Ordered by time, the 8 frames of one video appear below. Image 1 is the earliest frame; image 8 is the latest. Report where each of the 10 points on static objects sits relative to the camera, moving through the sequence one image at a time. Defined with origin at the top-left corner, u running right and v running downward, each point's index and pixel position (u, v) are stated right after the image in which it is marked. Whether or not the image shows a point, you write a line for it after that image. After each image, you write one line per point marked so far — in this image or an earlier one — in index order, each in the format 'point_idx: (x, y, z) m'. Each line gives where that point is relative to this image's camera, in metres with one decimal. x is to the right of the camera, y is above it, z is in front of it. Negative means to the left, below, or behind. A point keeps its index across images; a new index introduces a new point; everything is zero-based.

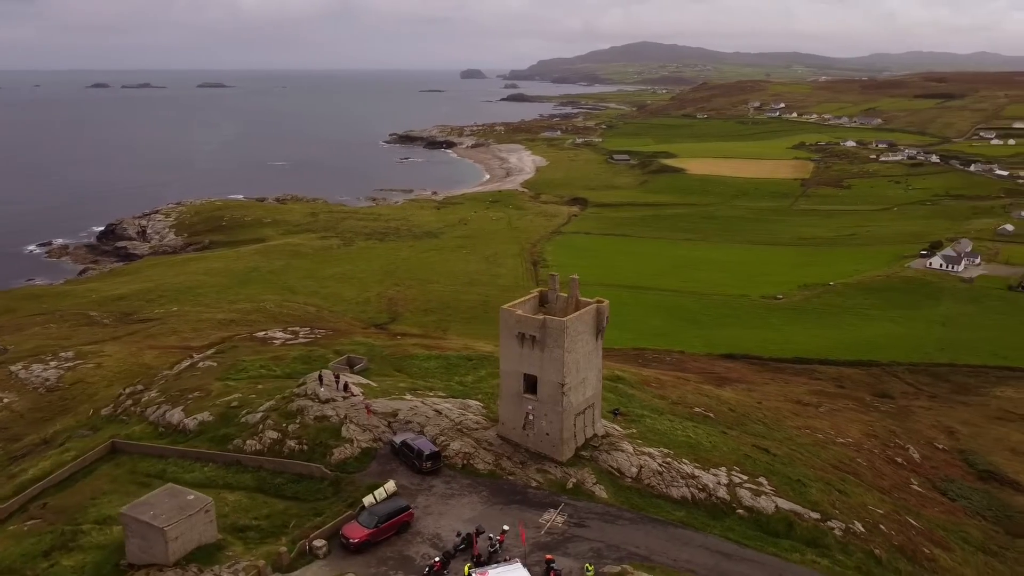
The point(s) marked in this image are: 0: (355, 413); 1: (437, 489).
0: (-3.4, -2.7, +17.5) m
1: (-1.4, -3.8, +15.0) m
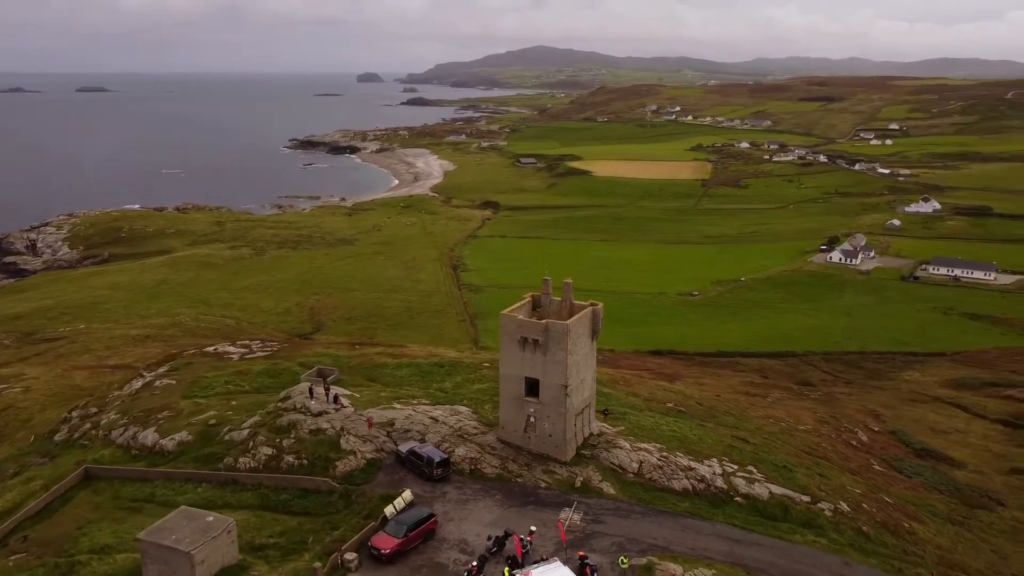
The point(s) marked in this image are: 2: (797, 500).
0: (-3.5, -3.0, +17.4) m
1: (-1.1, -3.9, +15.2) m
2: (+5.9, -4.3, +16.3) m
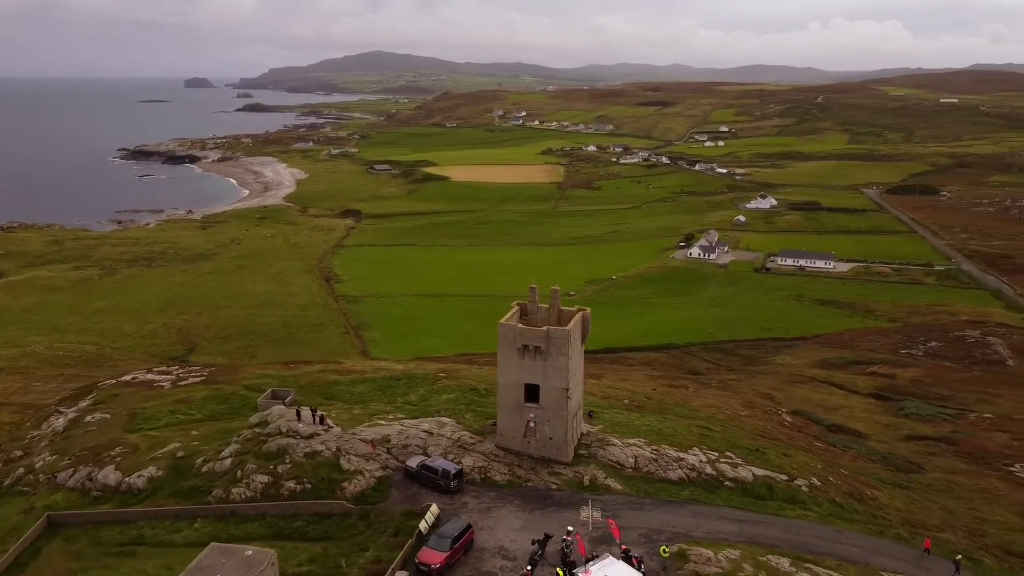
0: (-3.5, -3.3, +17.1) m
1: (-0.8, -4.1, +15.3) m
2: (+5.9, -4.2, +17.7) m
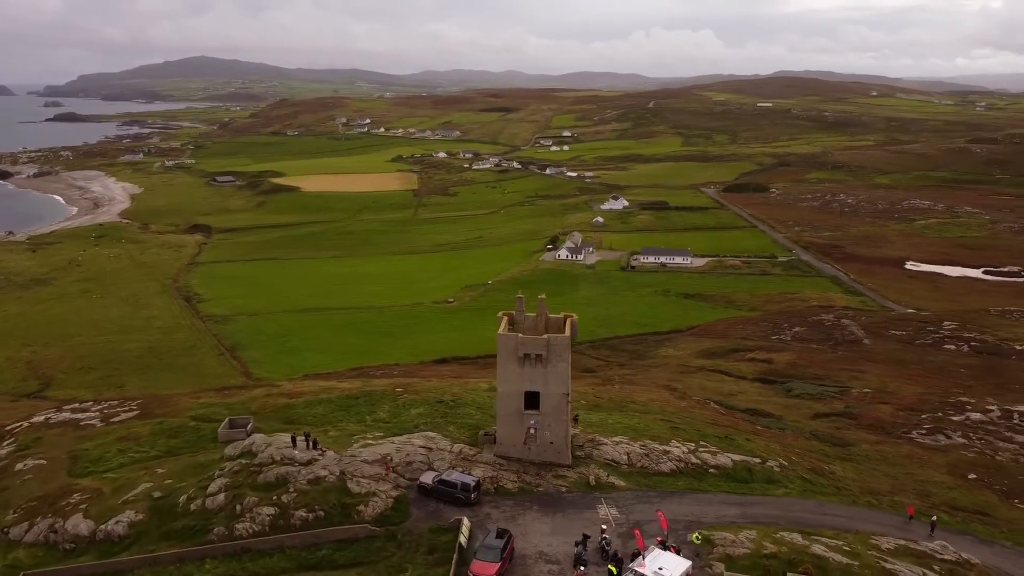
0: (-3.4, -3.7, +16.7) m
1: (-0.3, -4.4, +15.6) m
2: (+5.8, -4.2, +19.2) m
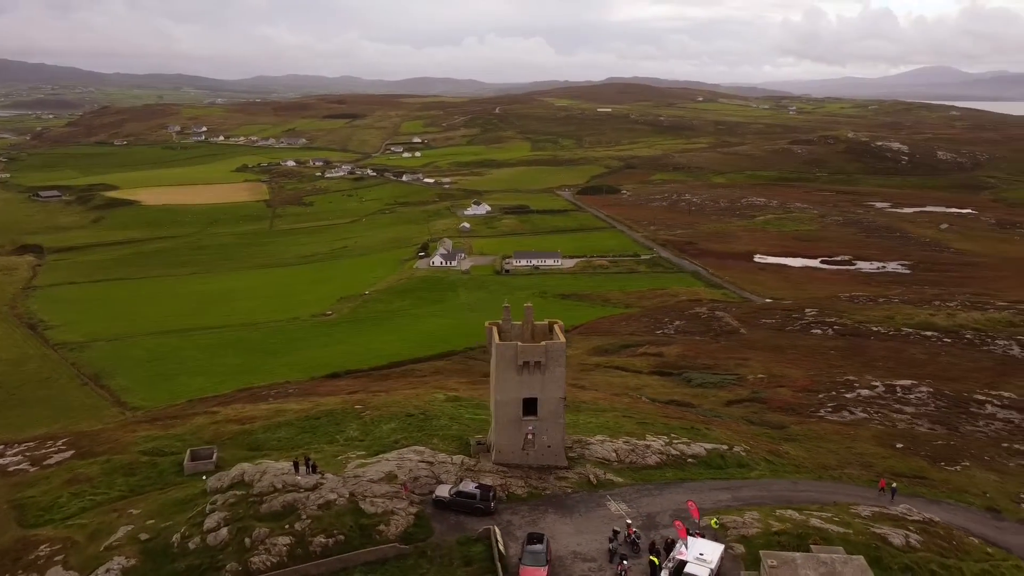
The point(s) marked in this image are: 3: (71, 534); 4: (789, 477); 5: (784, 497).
0: (-3.2, -4.1, +16.4) m
1: (+0.1, -4.6, +15.9) m
2: (+5.4, -4.1, +20.5) m
3: (-9.3, -5.1, +17.0) m
4: (+6.7, -4.6, +19.3) m
5: (+6.0, -4.6, +17.8) m
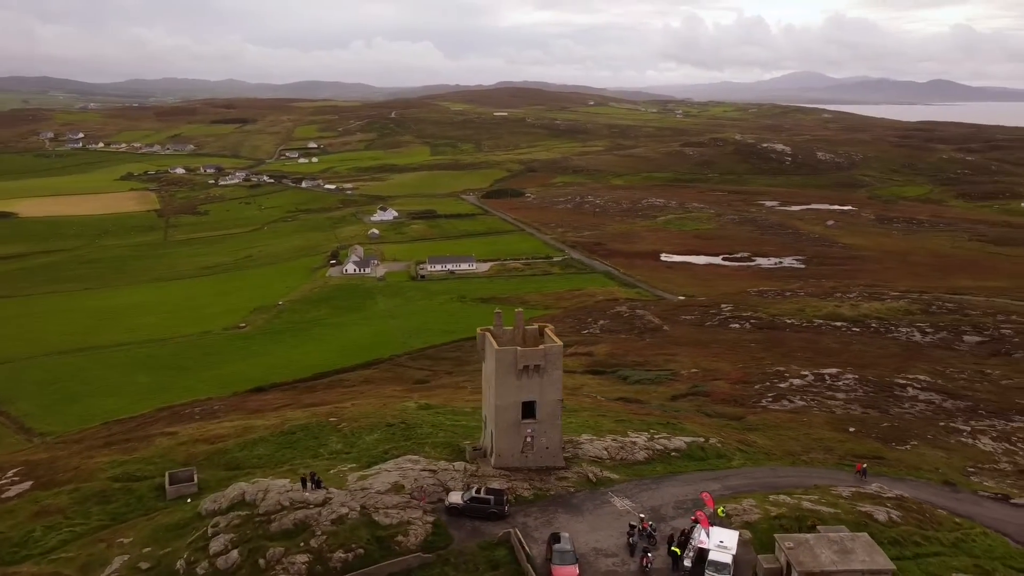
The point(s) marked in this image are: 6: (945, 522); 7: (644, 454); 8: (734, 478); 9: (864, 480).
0: (-2.9, -4.3, +16.3) m
1: (+0.4, -4.7, +16.1) m
2: (+5.0, -4.1, +21.5) m
3: (-9.1, -5.5, +16.0) m
4: (+6.5, -4.5, +20.4) m
5: (+6.0, -4.6, +18.9) m
6: (+9.5, -5.1, +17.7) m
7: (+3.2, -4.1, +19.9) m
8: (+5.2, -4.5, +19.1) m
9: (+8.5, -4.6, +19.5) m
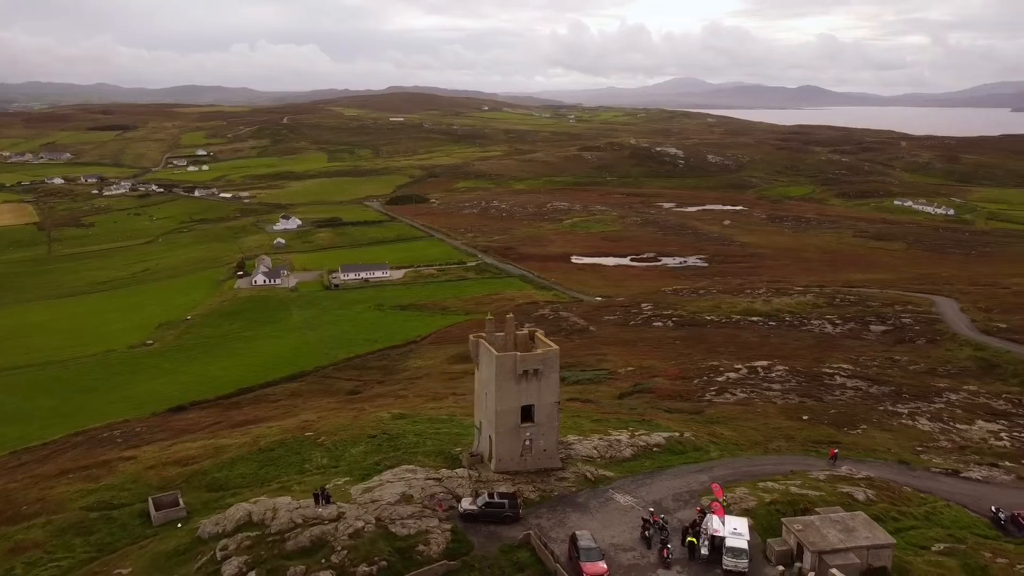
0: (-2.7, -4.5, +16.2) m
1: (+0.7, -4.8, +16.5) m
2: (+4.5, -4.1, +22.4) m
3: (-8.7, -5.9, +15.2) m
4: (+6.1, -4.5, +21.5) m
5: (+5.9, -4.5, +19.9) m
6: (+9.5, -5.0, +19.2) m
7: (+3.0, -4.2, +20.6) m
8: (+5.1, -4.5, +20.0) m
9: (+8.3, -4.5, +20.8) m
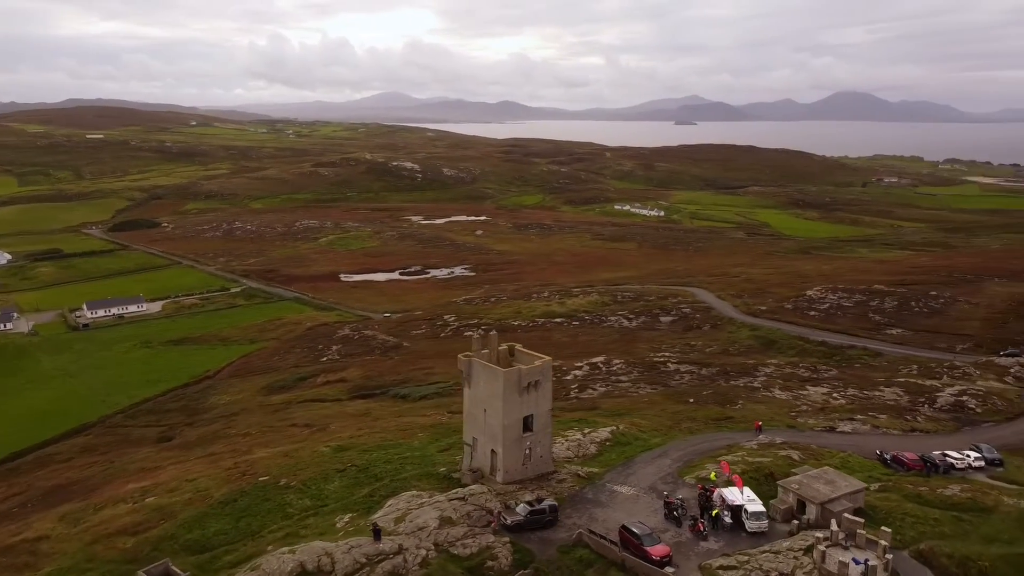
0: (-1.6, -5.1, +16.3) m
1: (+1.5, -5.1, +17.6) m
2: (+3.1, -4.3, +24.5) m
3: (-6.8, -6.9, +13.3) m
4: (+4.9, -4.5, +24.2) m
5: (+5.2, -4.6, +22.6) m
6: (+8.9, -4.7, +23.2) m
7: (+2.2, -4.4, +22.3) m
8: (+4.4, -4.6, +22.5) m
9: (+7.1, -4.4, +24.3) m
